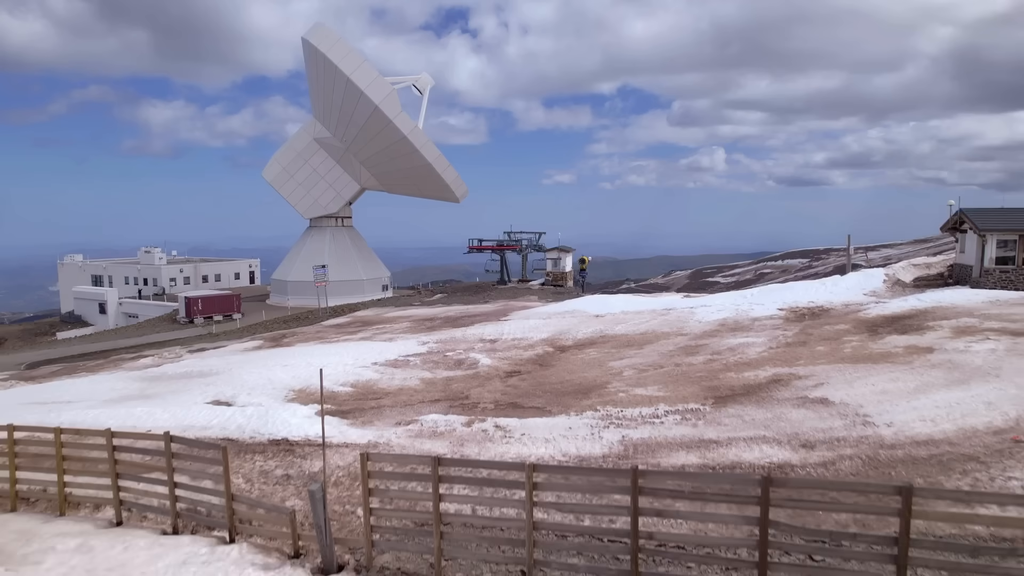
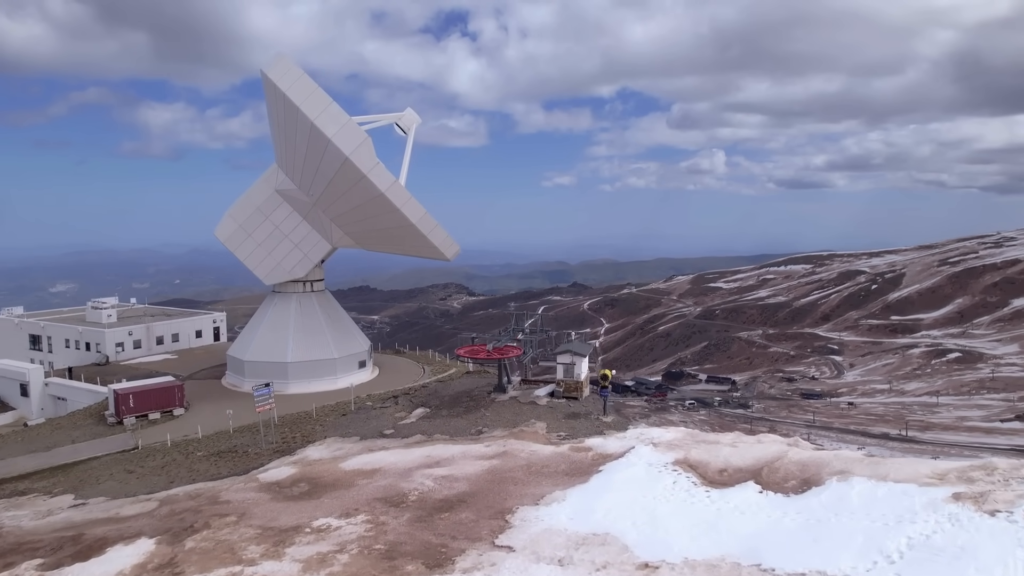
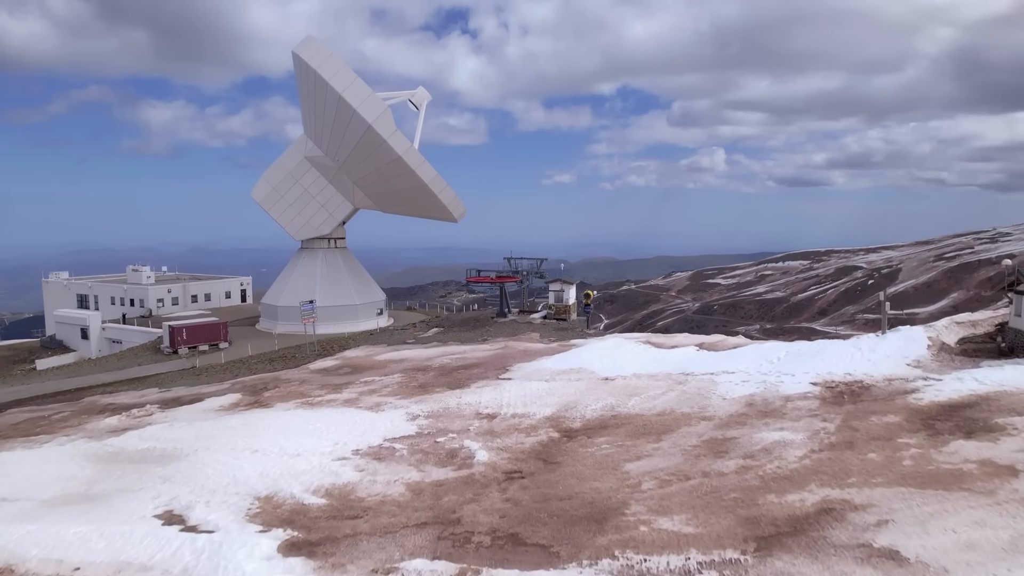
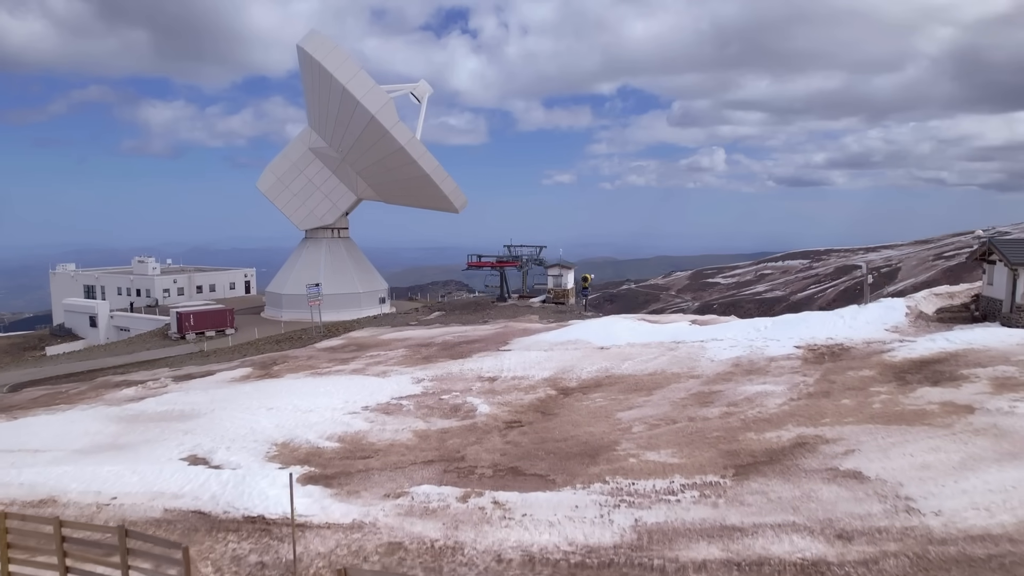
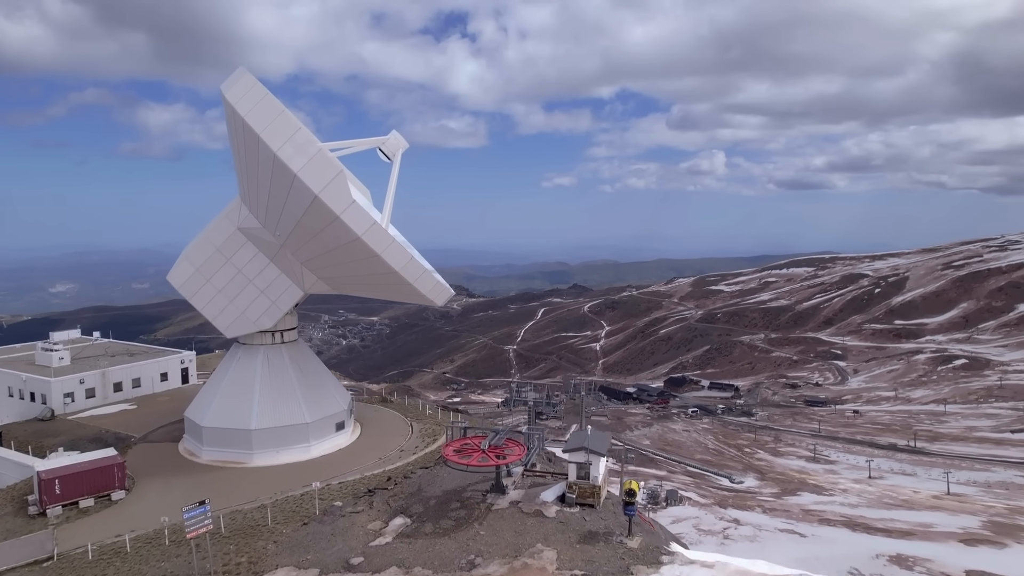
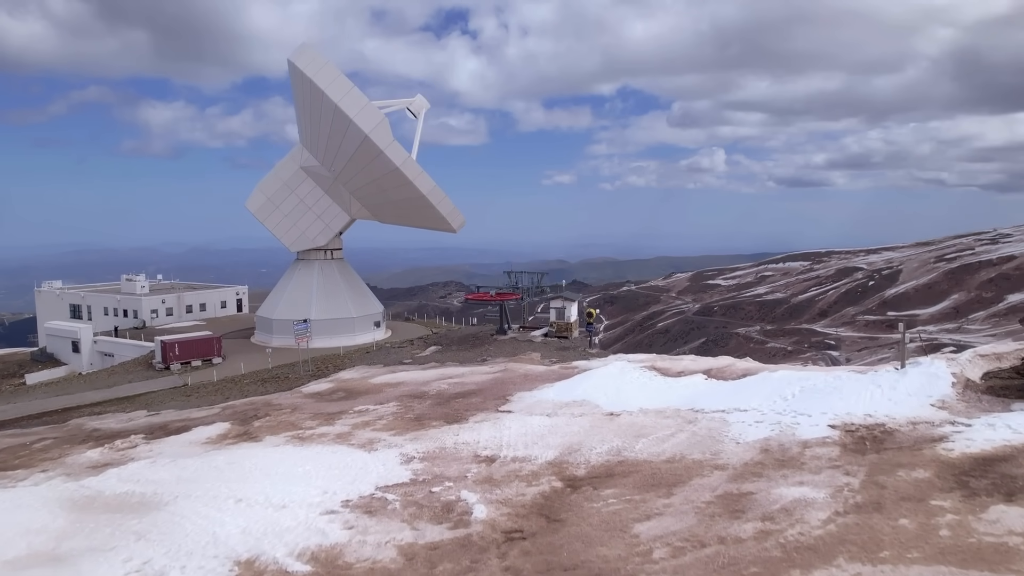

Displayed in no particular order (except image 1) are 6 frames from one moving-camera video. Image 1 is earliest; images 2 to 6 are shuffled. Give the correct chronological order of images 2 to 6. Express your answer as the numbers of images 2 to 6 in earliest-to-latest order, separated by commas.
4, 3, 6, 2, 5
